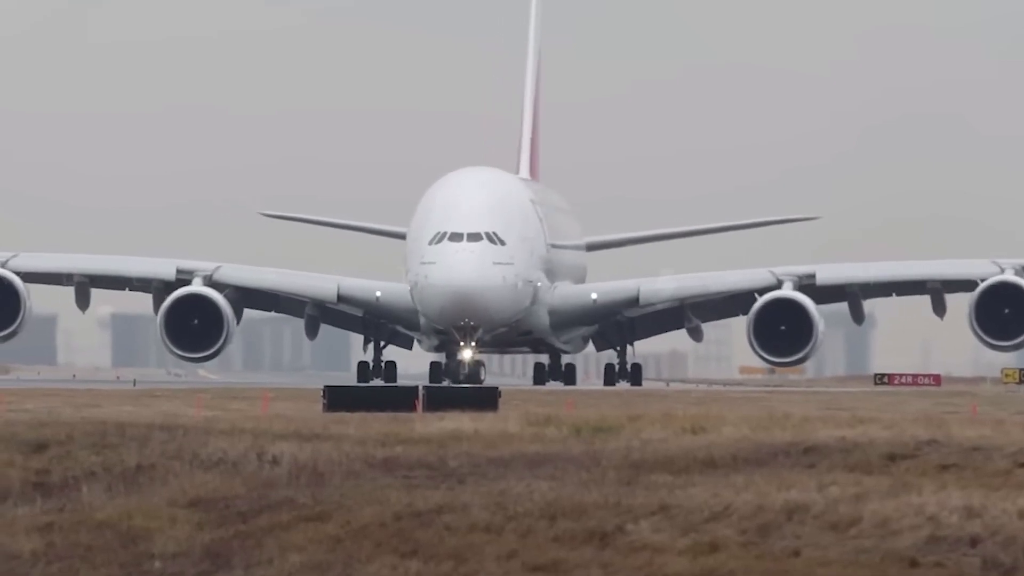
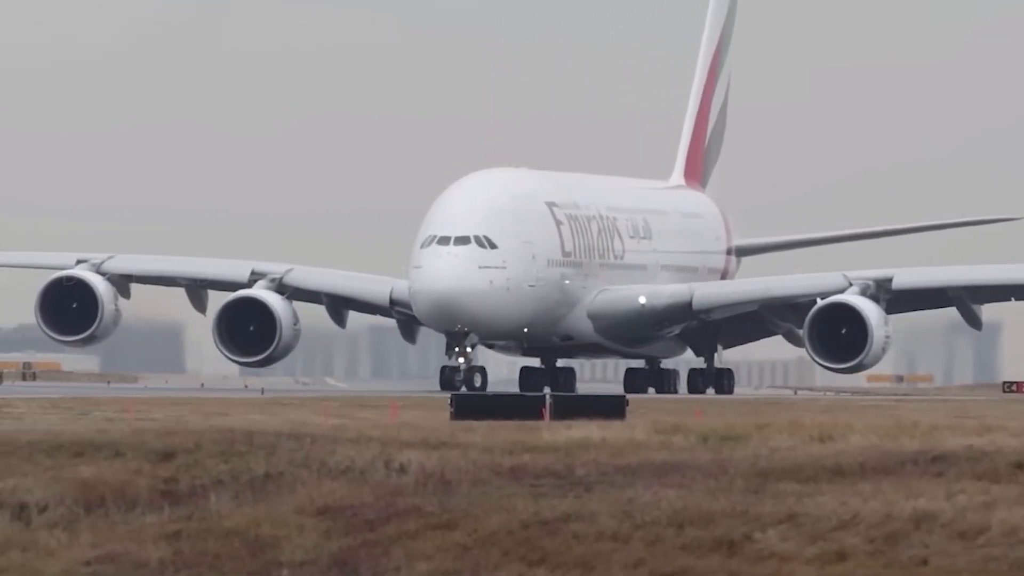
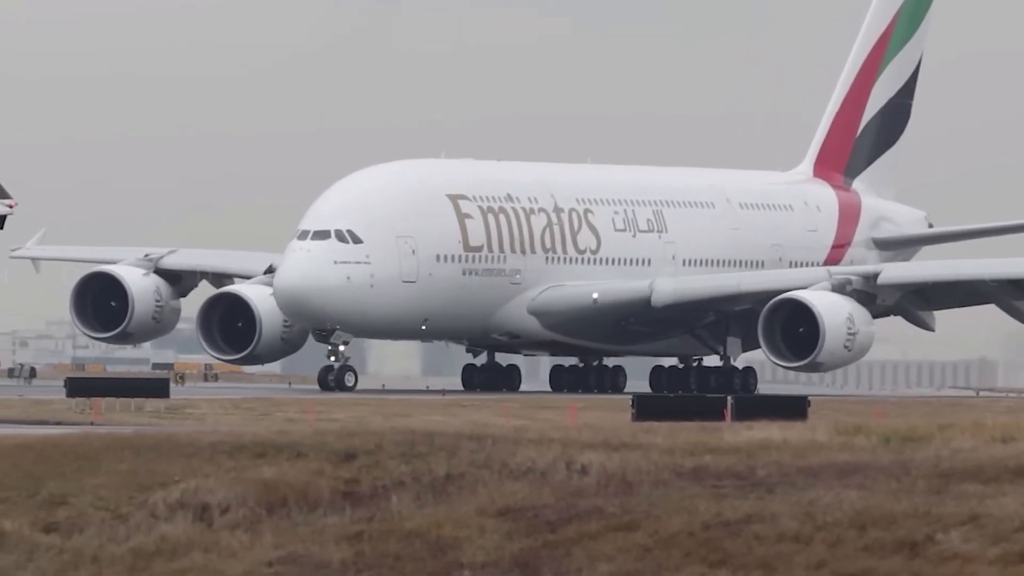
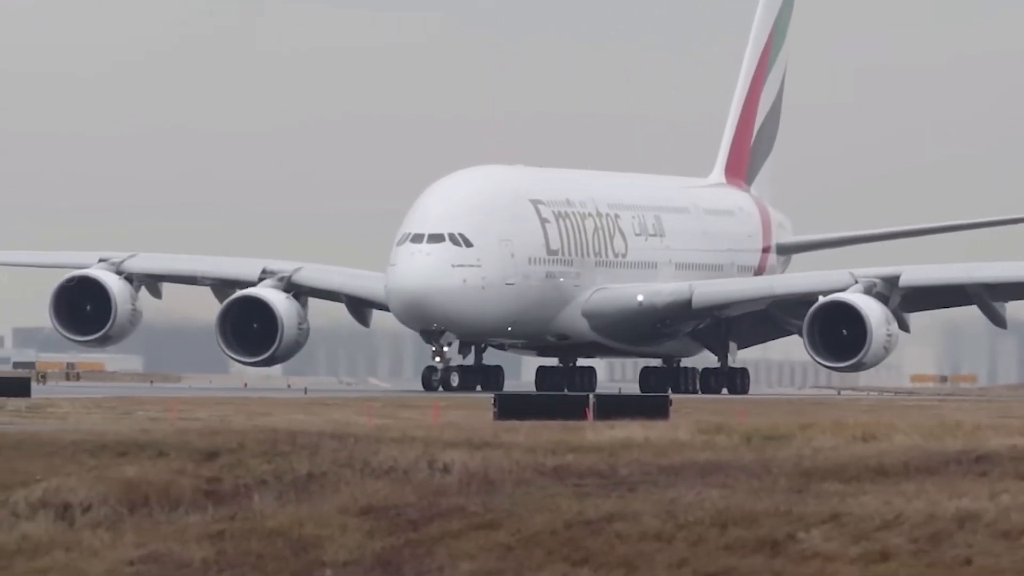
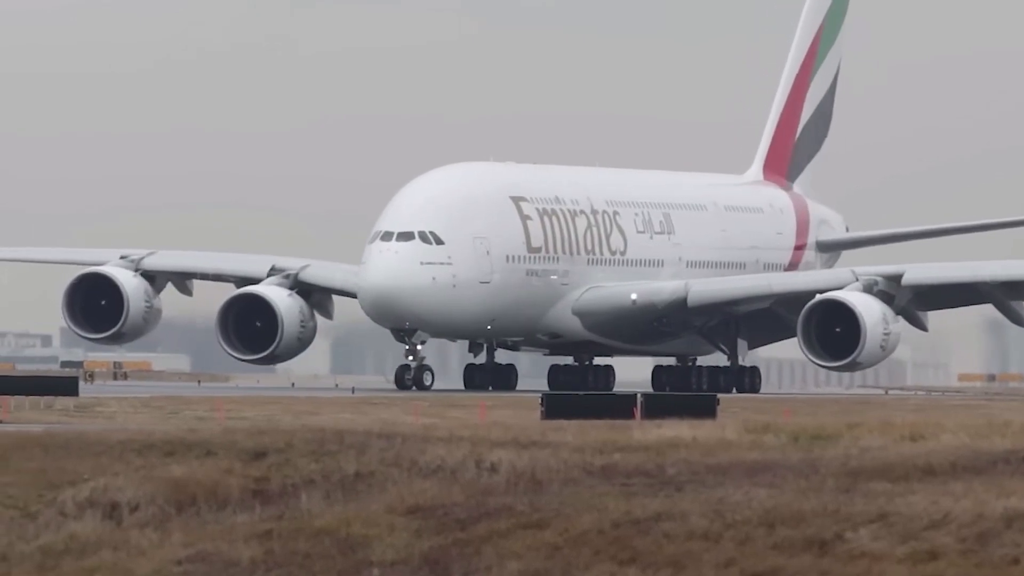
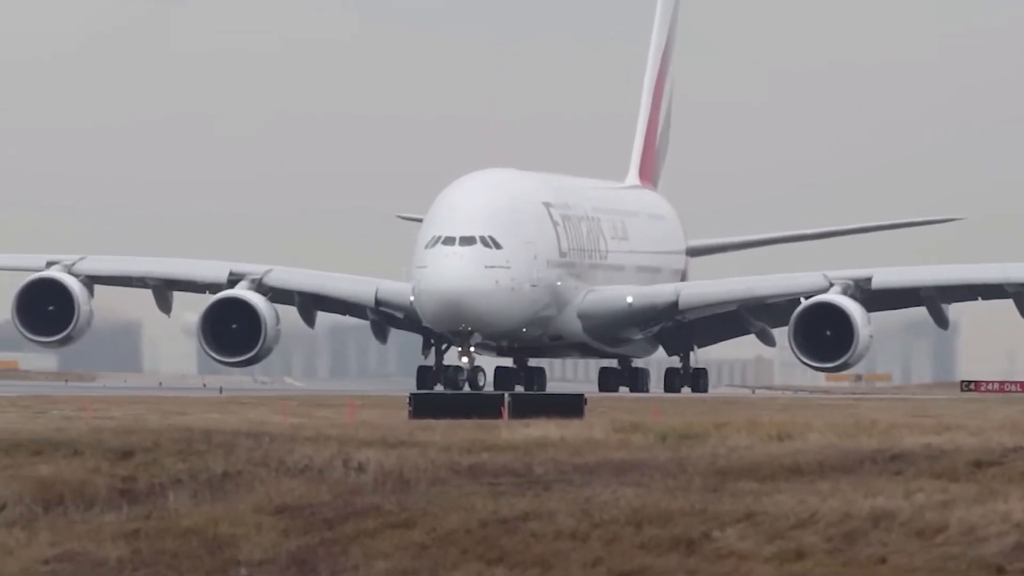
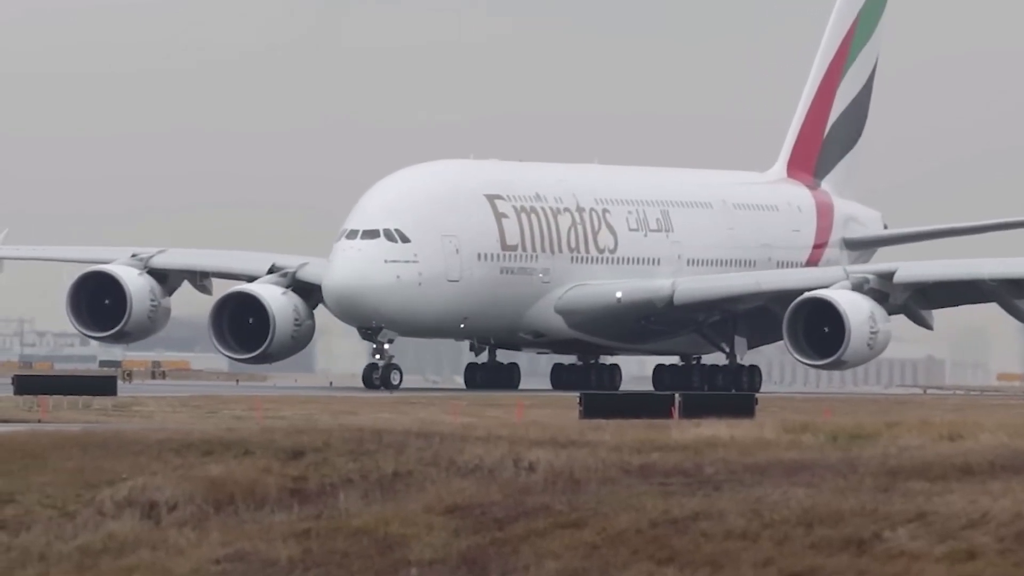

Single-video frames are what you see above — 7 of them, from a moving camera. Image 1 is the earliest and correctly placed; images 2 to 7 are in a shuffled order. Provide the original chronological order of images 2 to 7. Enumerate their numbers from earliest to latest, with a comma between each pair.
6, 2, 4, 5, 7, 3
